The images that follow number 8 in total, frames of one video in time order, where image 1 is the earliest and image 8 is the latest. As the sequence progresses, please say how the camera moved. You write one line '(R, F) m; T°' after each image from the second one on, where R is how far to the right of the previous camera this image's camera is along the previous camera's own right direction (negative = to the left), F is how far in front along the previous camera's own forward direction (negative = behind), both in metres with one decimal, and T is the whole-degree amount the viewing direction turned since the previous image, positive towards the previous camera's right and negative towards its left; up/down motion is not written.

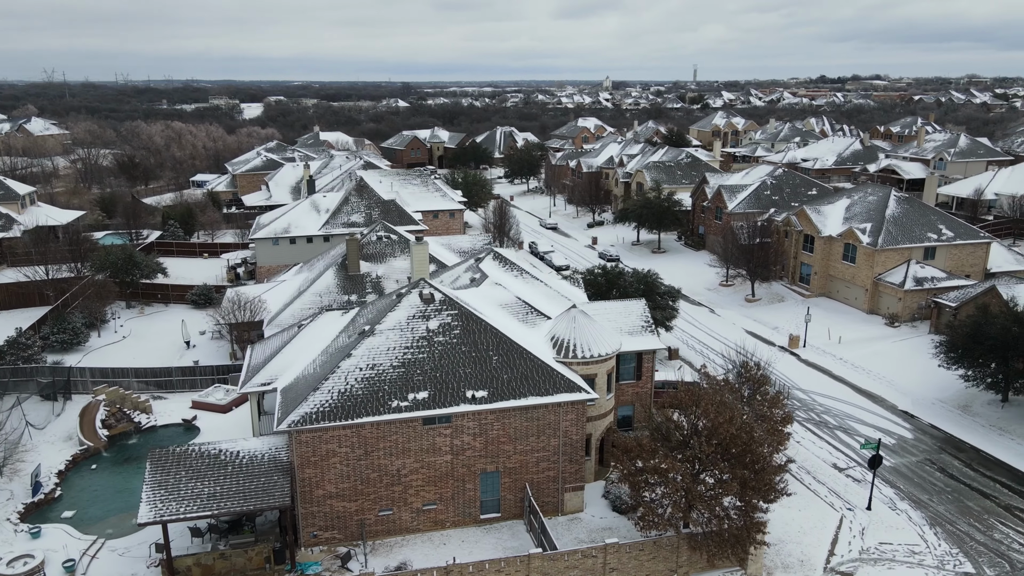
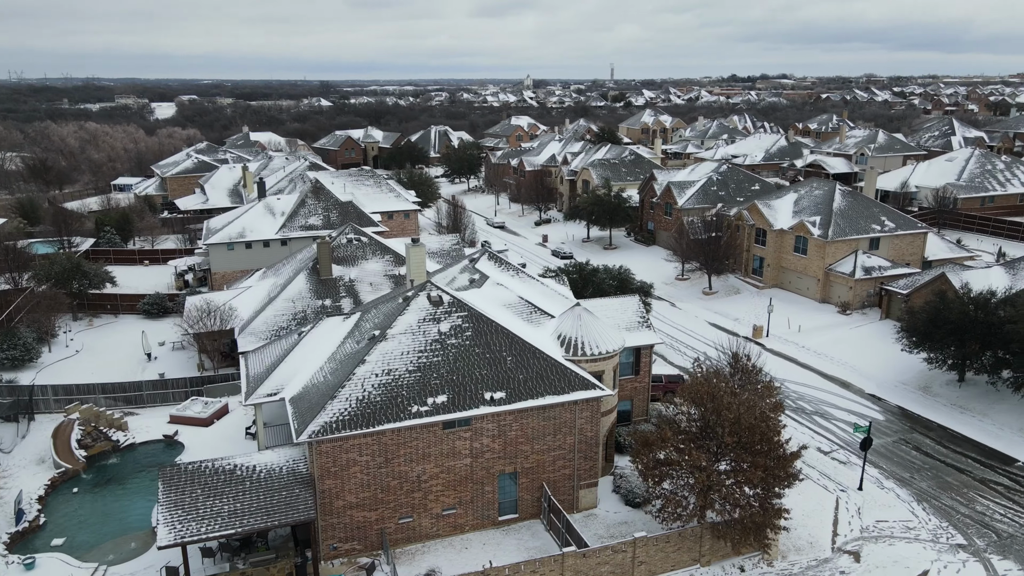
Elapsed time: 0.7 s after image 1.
(-2.3, +0.2) m; +6°
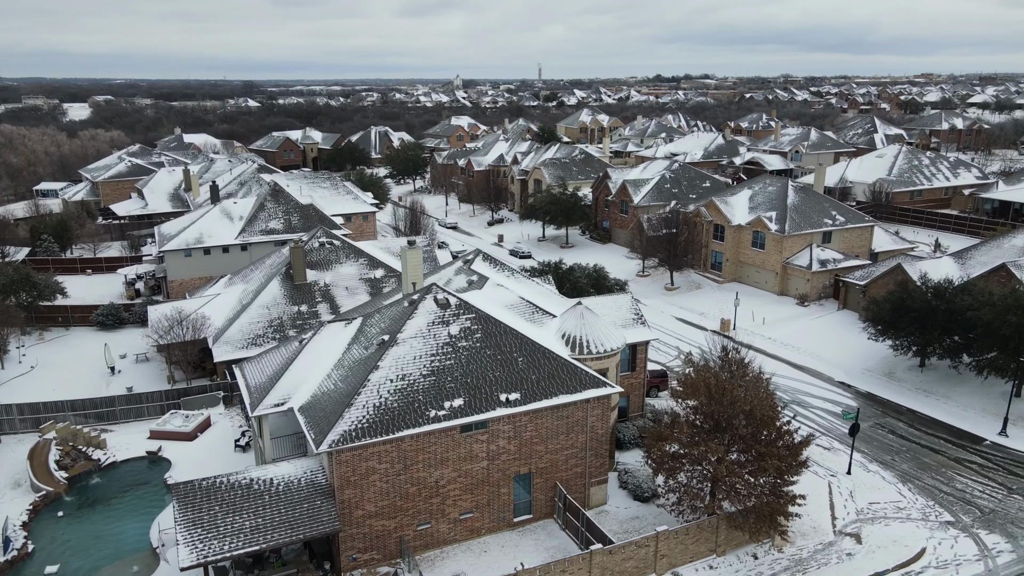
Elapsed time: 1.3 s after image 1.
(-2.1, +0.2) m; +5°
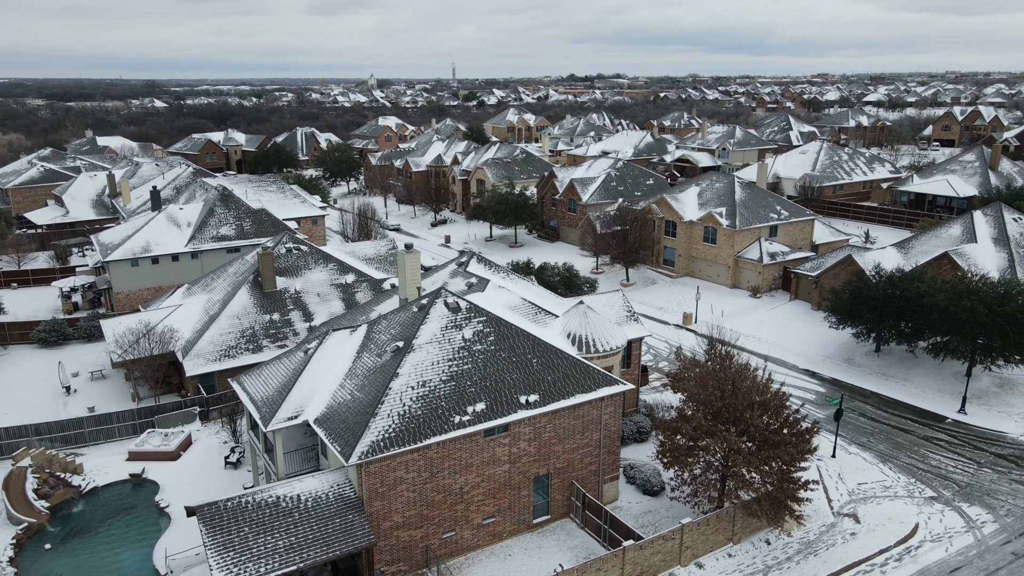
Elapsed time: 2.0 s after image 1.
(-2.5, +0.2) m; +6°
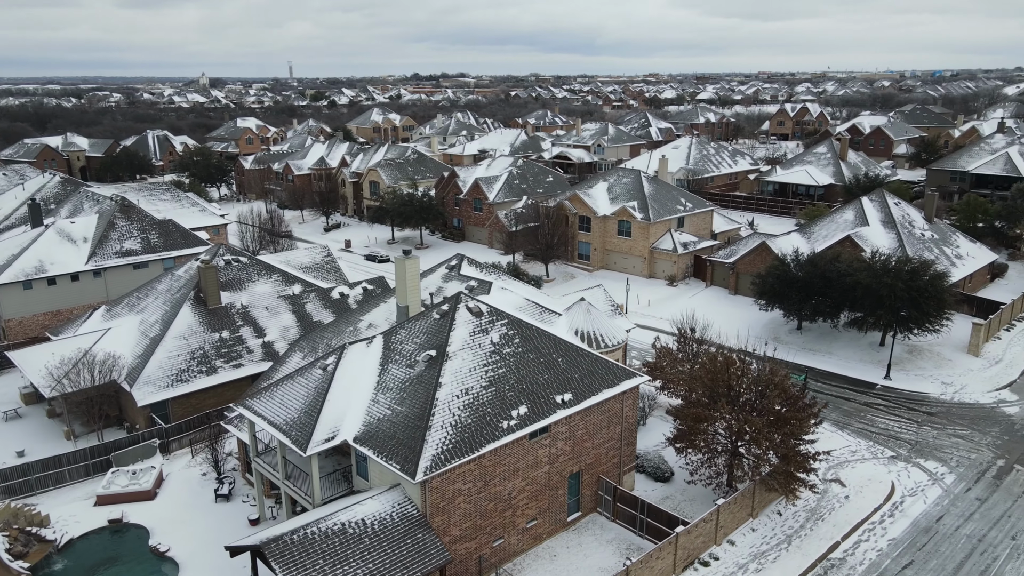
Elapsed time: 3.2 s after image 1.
(-4.5, +0.6) m; +11°
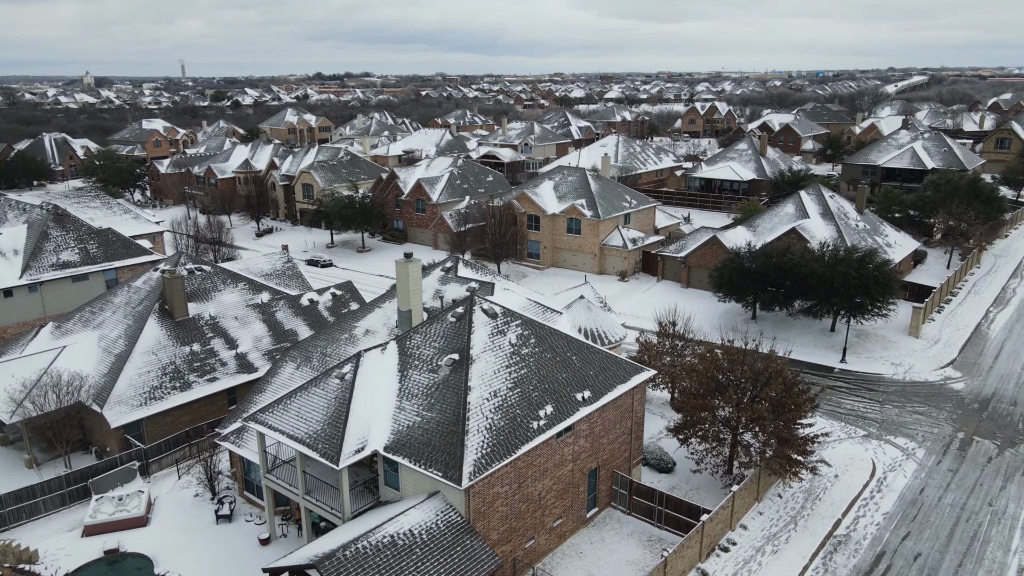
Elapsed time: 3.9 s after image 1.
(-2.7, +0.2) m; +7°
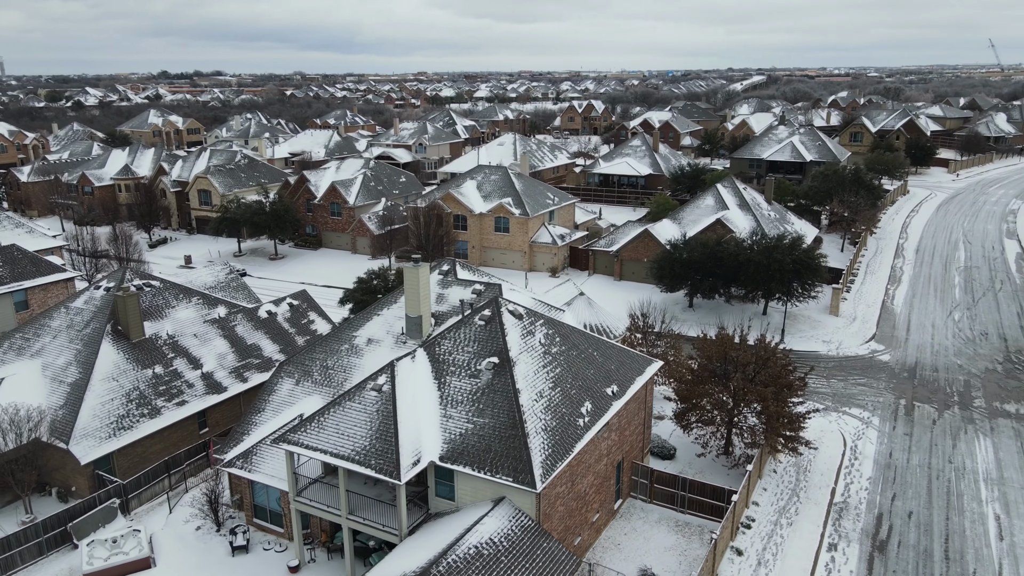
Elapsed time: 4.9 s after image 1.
(-4.0, +0.4) m; +10°
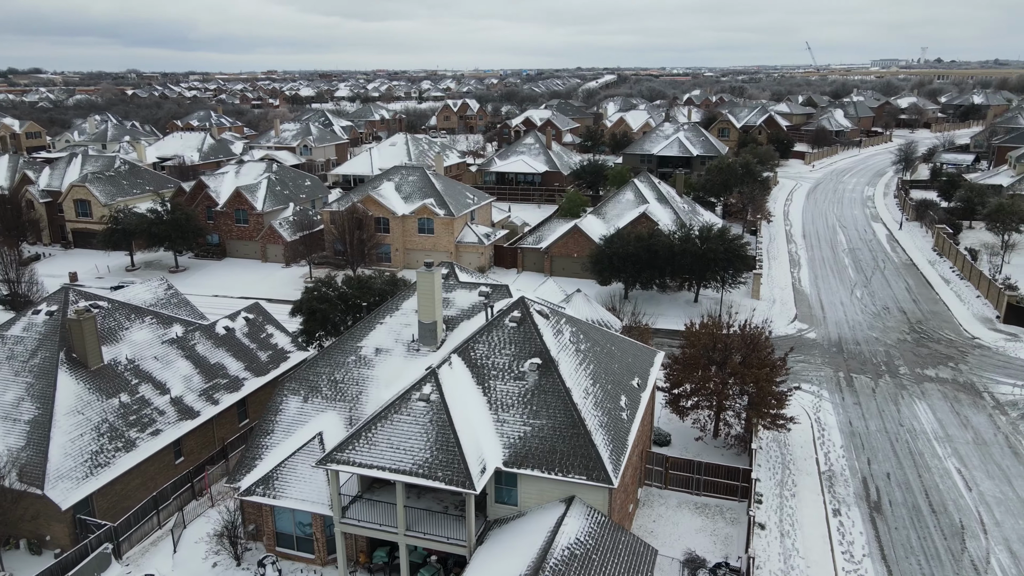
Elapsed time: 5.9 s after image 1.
(-4.2, +0.4) m; +10°
